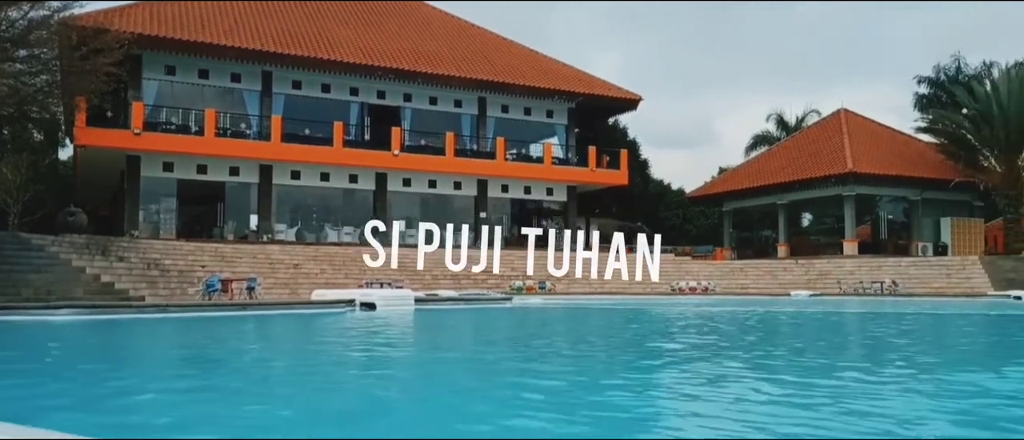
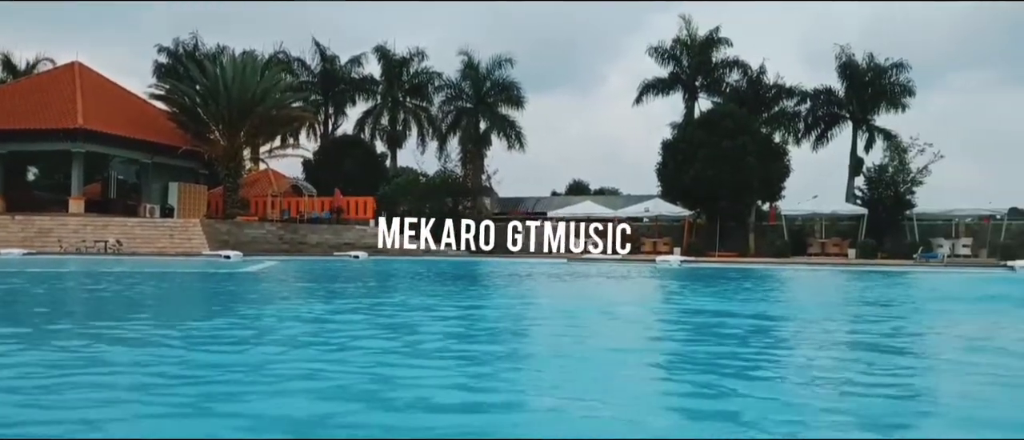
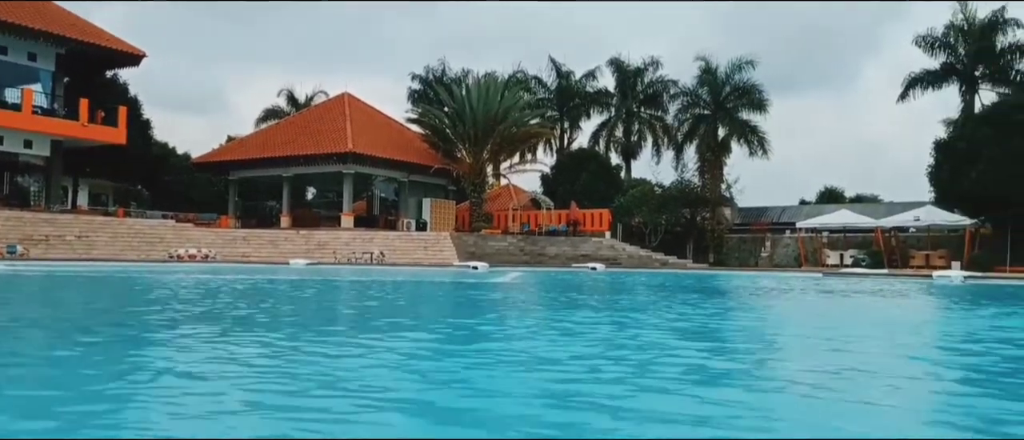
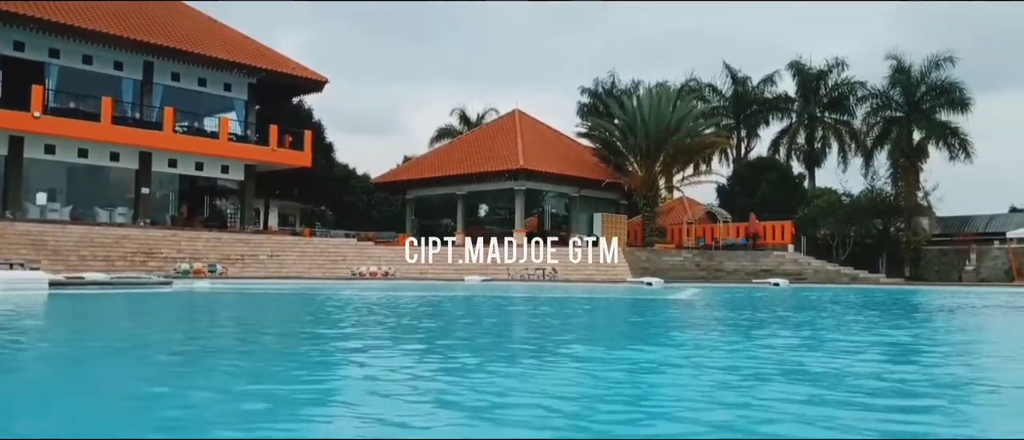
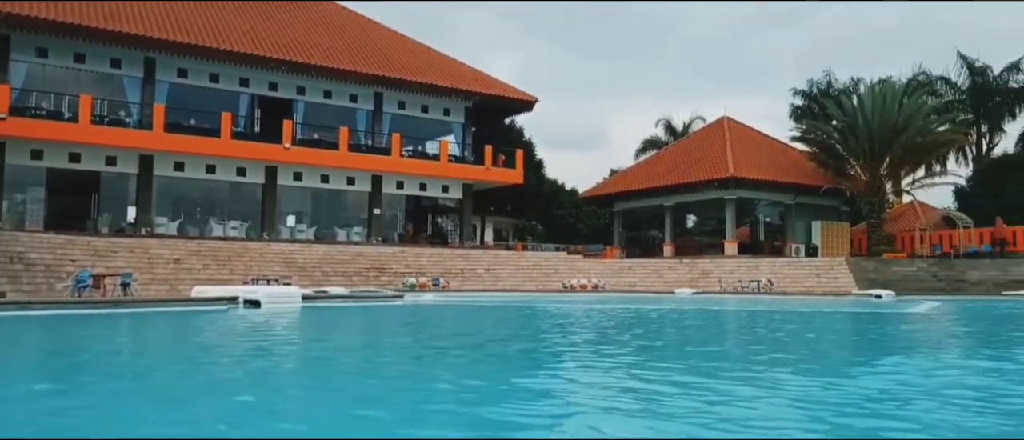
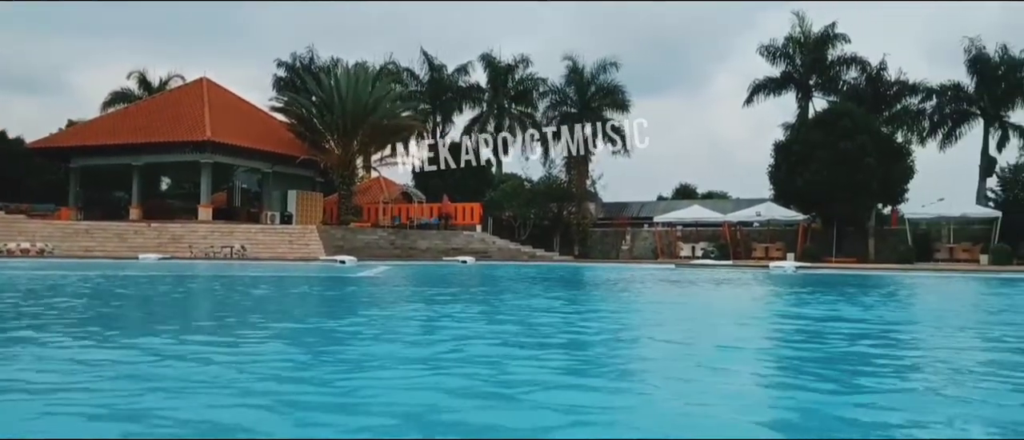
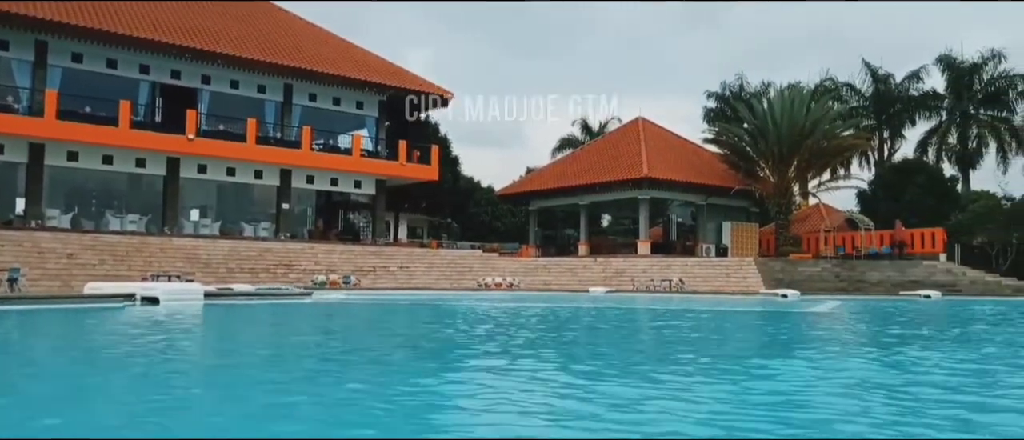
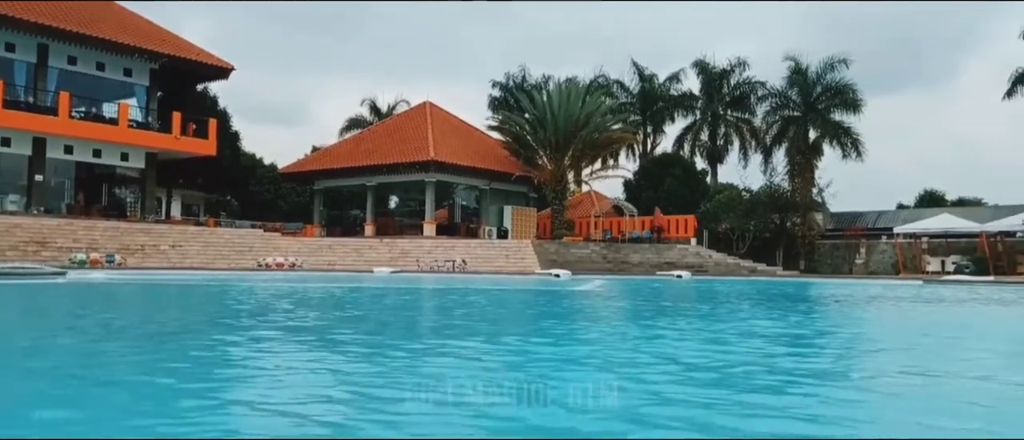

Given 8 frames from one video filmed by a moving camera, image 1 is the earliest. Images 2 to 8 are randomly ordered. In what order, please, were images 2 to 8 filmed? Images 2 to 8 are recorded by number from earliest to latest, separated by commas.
5, 7, 4, 8, 3, 6, 2
